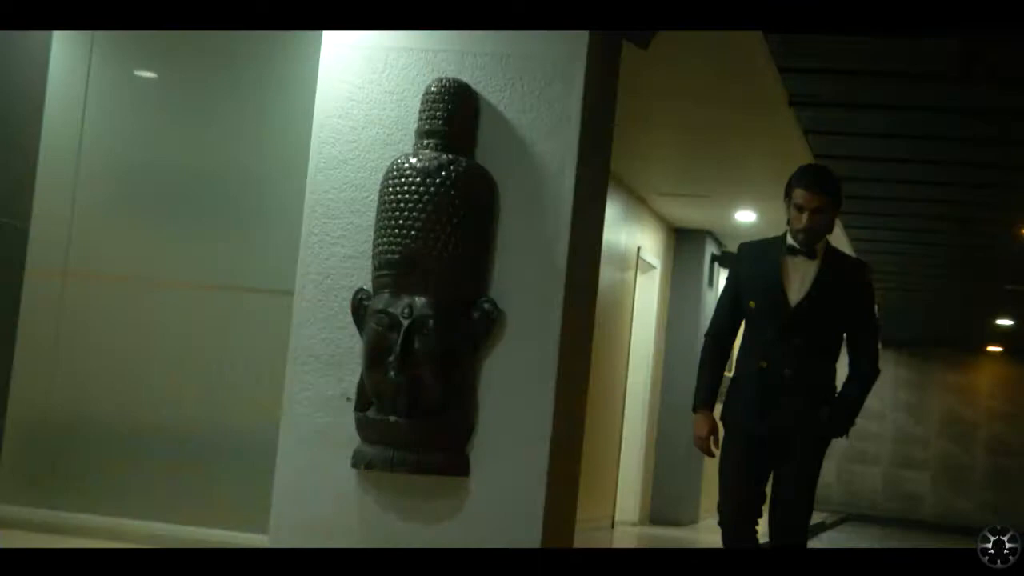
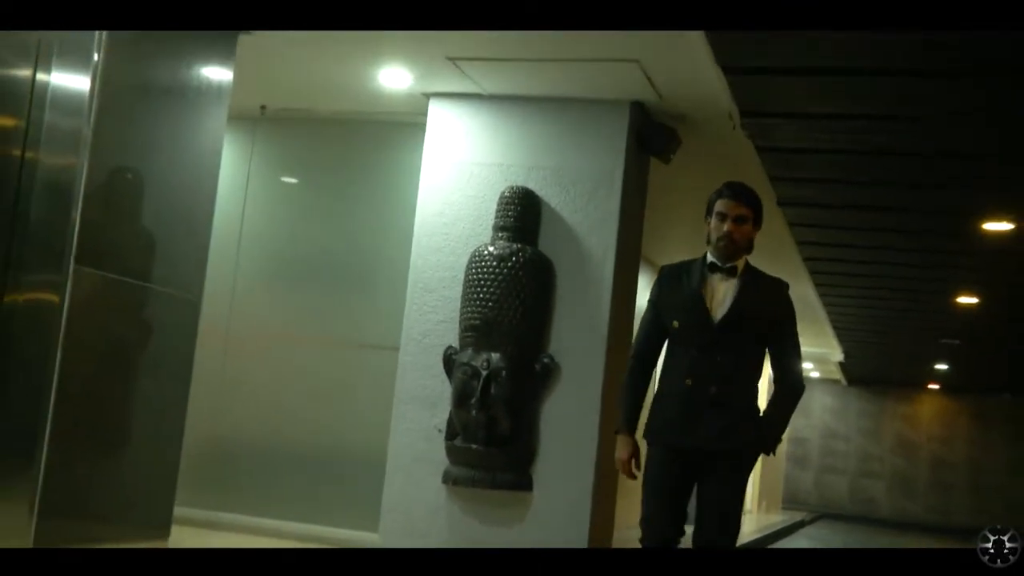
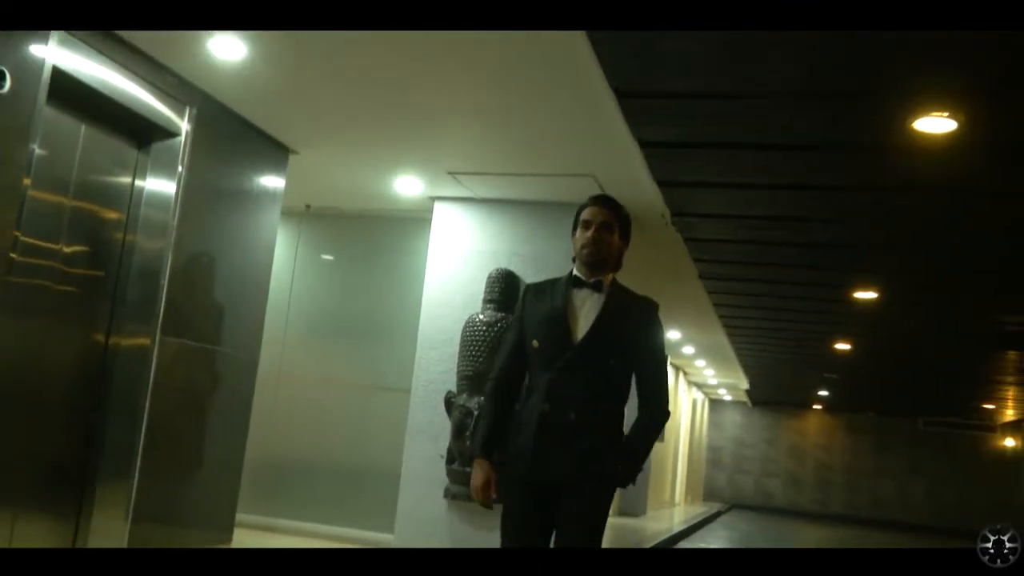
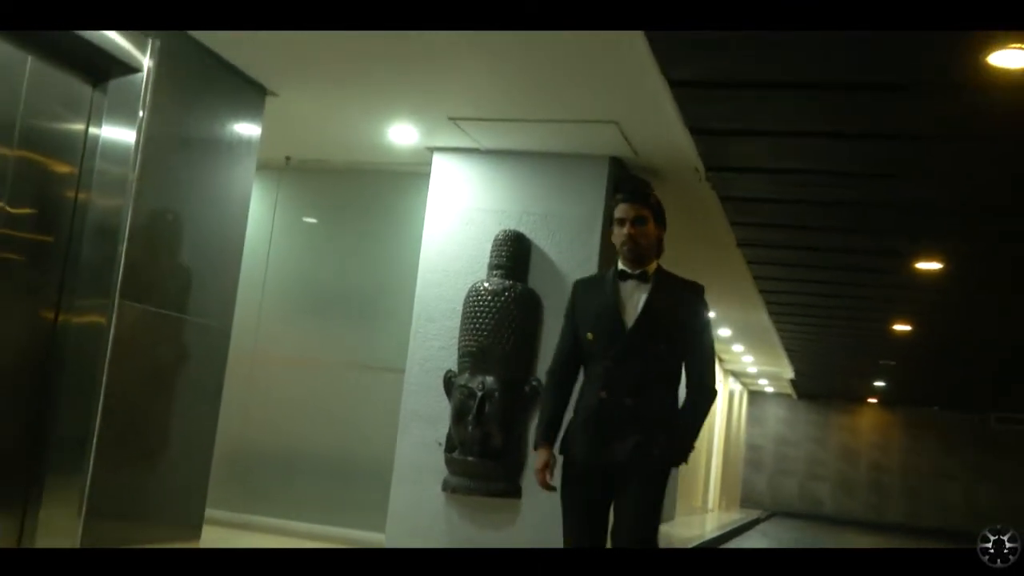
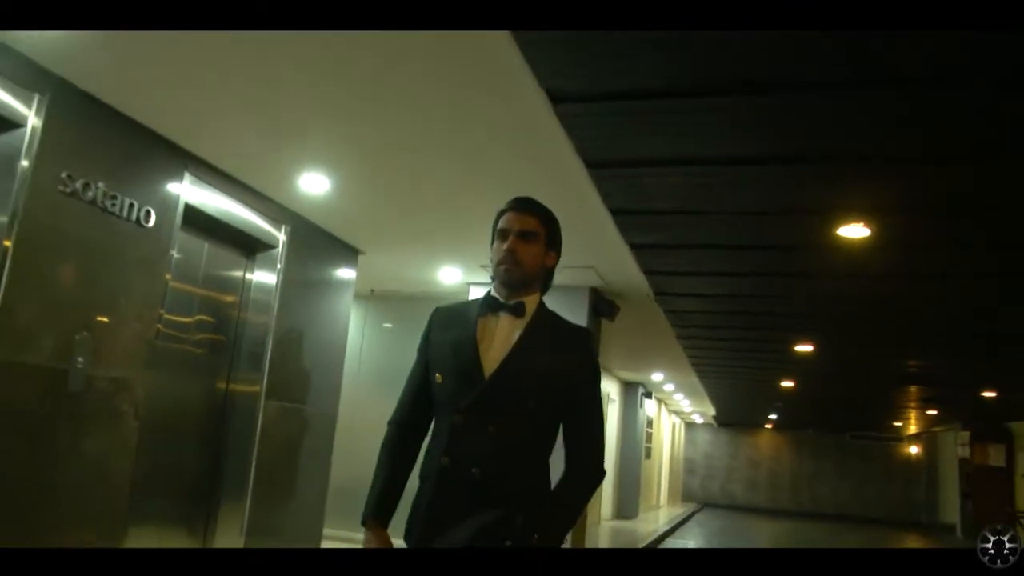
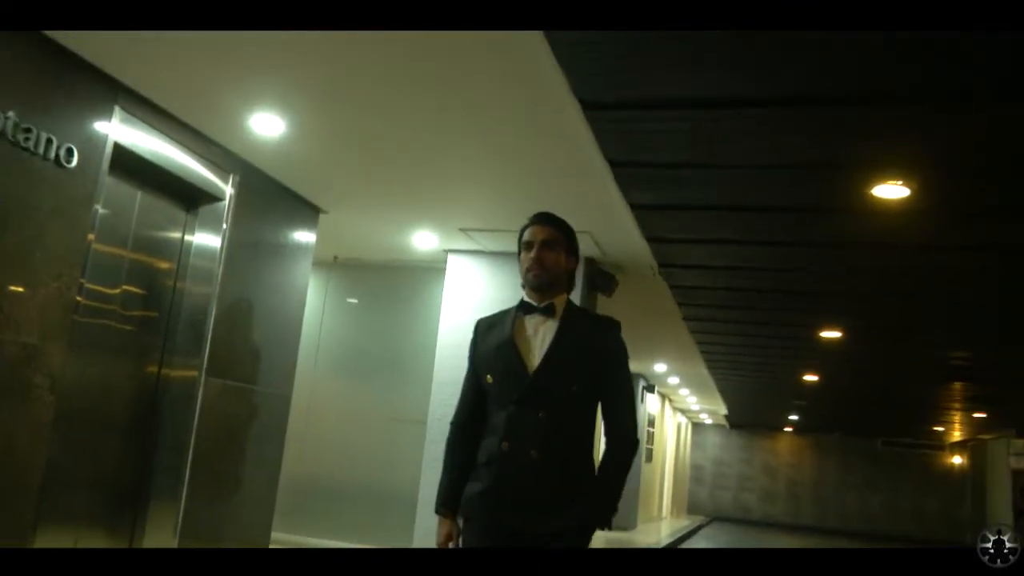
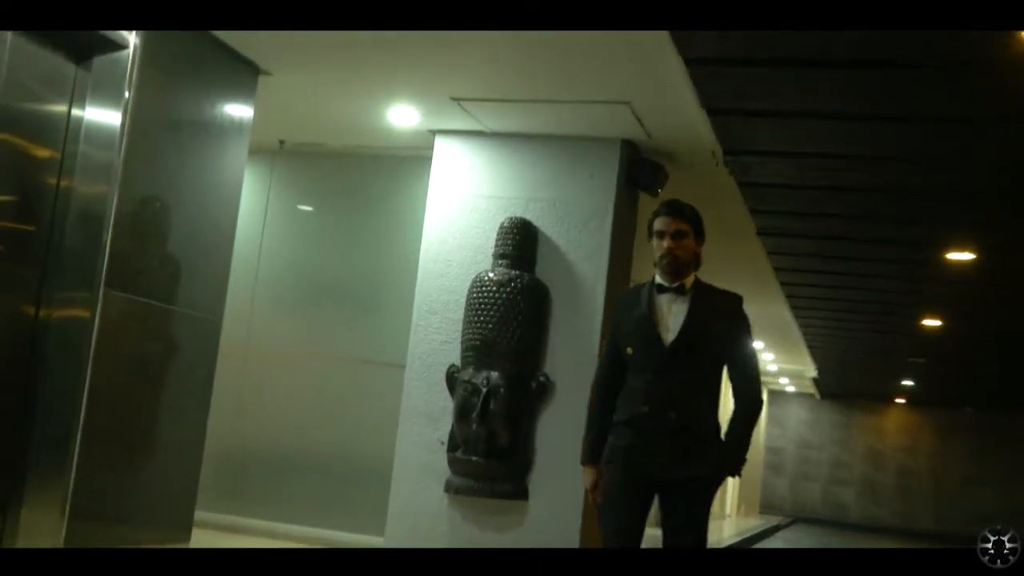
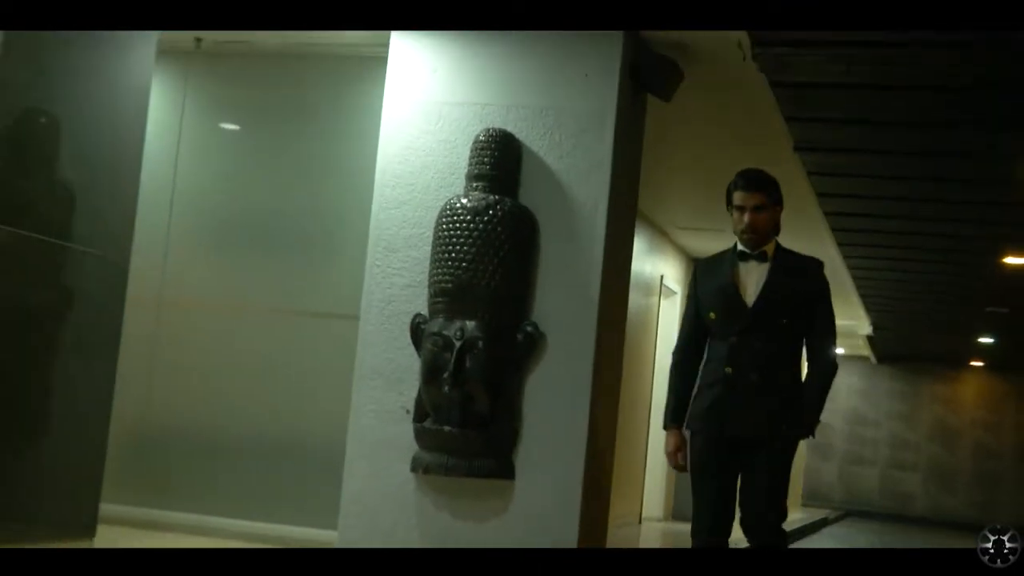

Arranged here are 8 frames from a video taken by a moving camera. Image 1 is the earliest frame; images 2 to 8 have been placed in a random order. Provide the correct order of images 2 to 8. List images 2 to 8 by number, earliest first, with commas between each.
8, 2, 7, 4, 3, 6, 5
